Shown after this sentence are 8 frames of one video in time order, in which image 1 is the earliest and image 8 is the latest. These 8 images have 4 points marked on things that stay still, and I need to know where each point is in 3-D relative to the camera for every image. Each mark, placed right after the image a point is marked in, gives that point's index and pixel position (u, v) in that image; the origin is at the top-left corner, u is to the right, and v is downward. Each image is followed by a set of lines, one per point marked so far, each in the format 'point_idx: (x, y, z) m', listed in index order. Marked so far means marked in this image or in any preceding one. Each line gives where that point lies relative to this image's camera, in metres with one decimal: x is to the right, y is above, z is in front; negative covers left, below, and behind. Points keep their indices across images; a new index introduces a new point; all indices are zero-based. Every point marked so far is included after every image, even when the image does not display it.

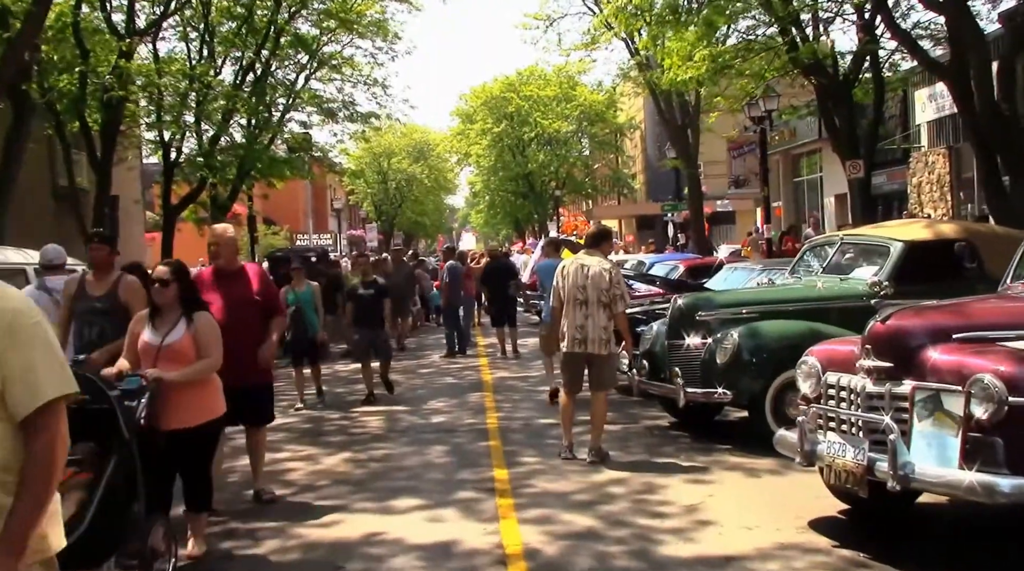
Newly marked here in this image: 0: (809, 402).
0: (+1.6, -0.6, +6.0) m
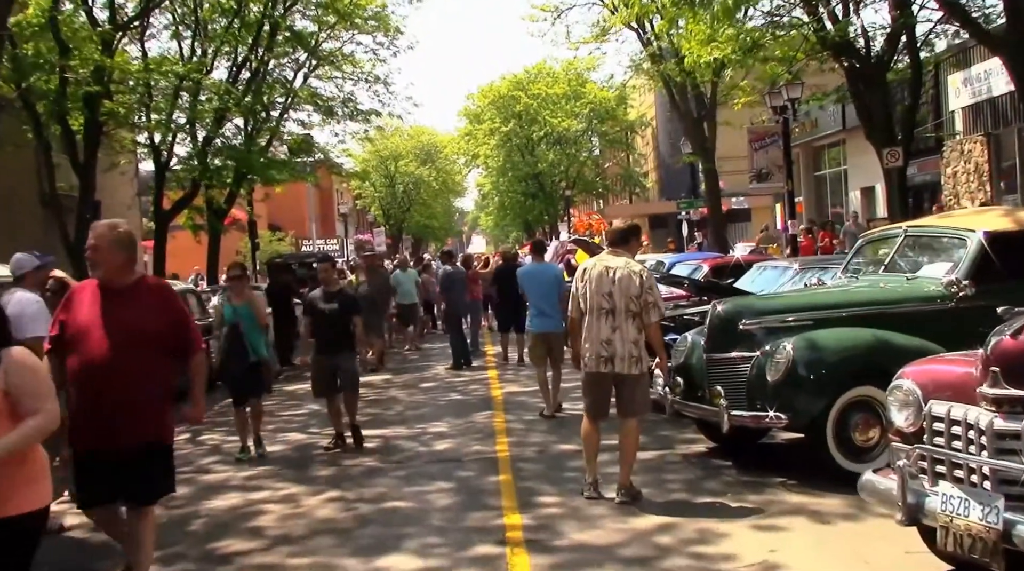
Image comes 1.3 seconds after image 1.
0: (+1.7, -0.6, +4.7) m
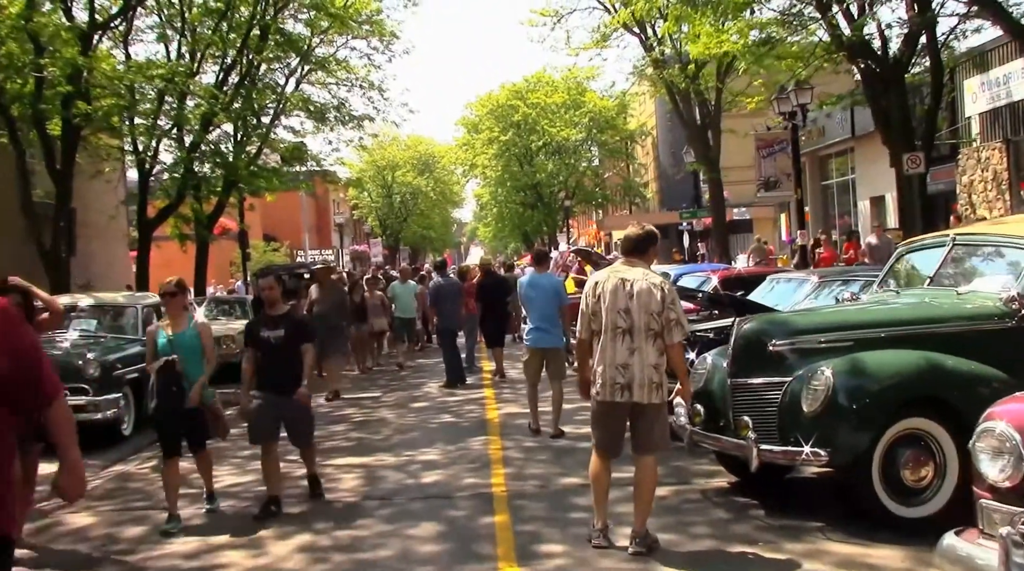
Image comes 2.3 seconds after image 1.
0: (+1.7, -0.7, +3.8) m
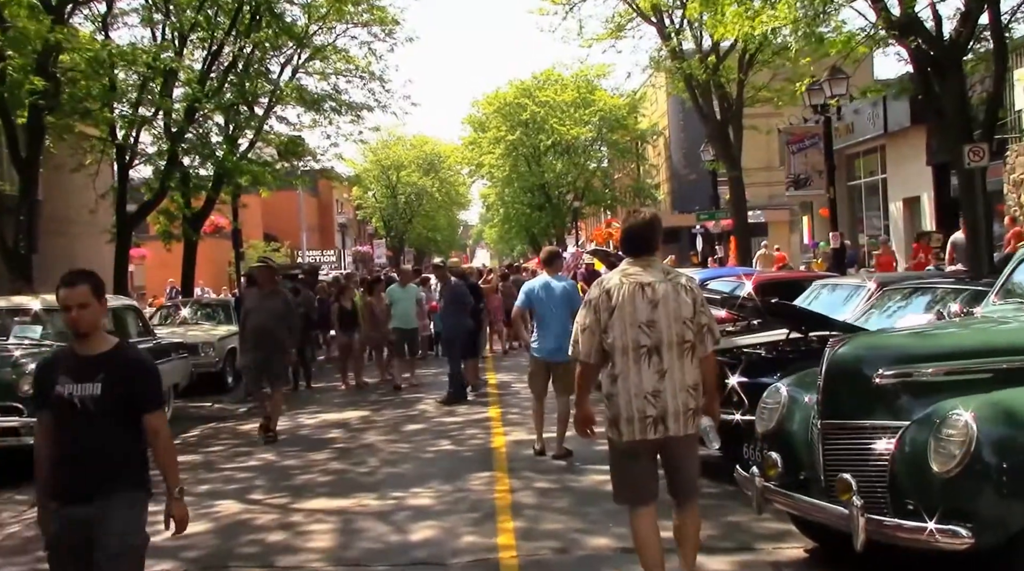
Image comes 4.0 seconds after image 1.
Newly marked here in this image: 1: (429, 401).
0: (+1.7, -0.7, +2.1) m
1: (-1.0, -1.4, +13.8) m
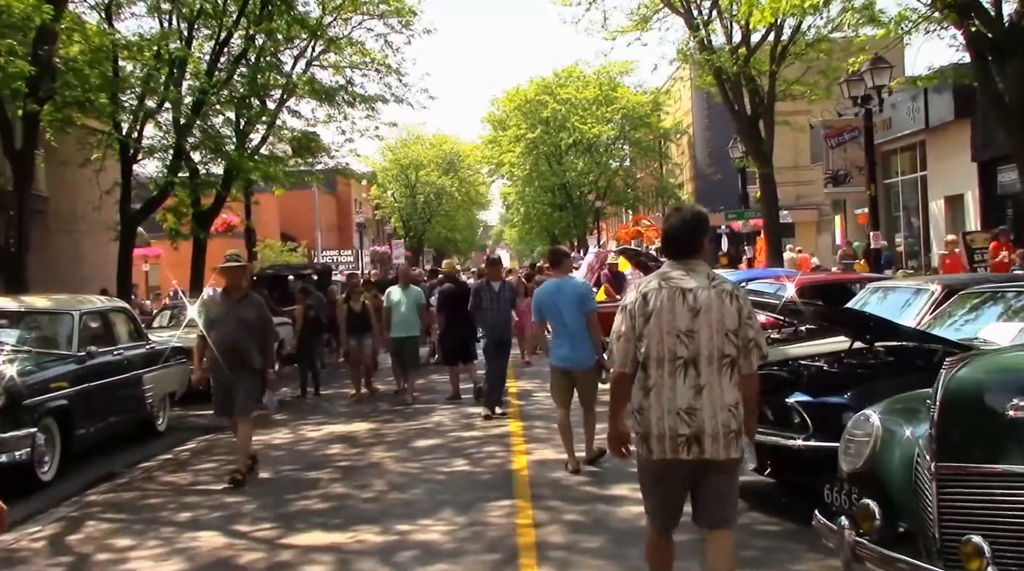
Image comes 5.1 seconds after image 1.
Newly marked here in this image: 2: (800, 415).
0: (+1.8, -0.8, +1.0) m
1: (-0.8, -1.5, +12.7) m
2: (+1.8, -0.8, +6.7) m
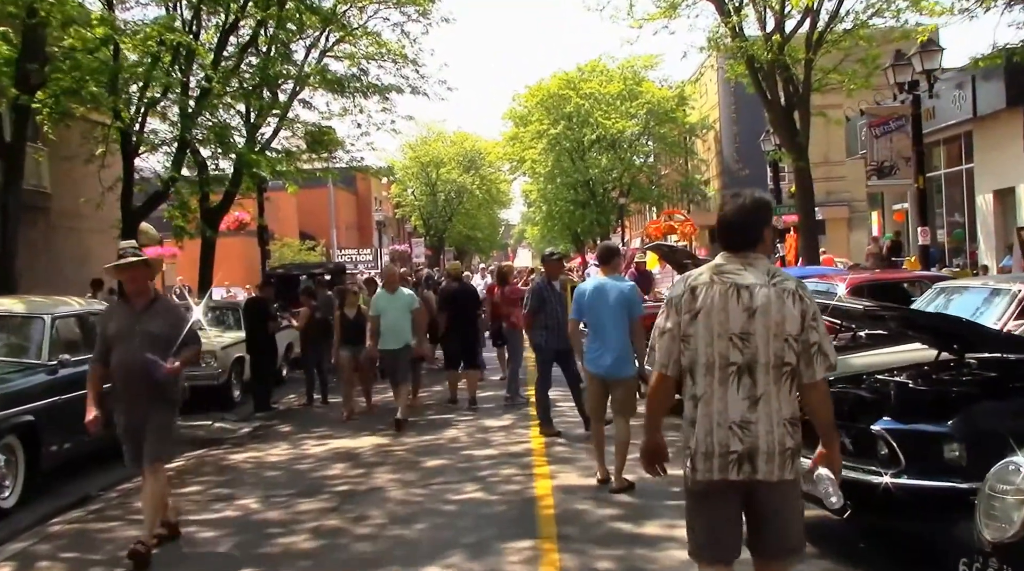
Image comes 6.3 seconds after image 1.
0: (+1.8, -0.8, -0.2) m
1: (-0.6, -1.5, +11.6) m
2: (+1.9, -0.8, +5.5) m
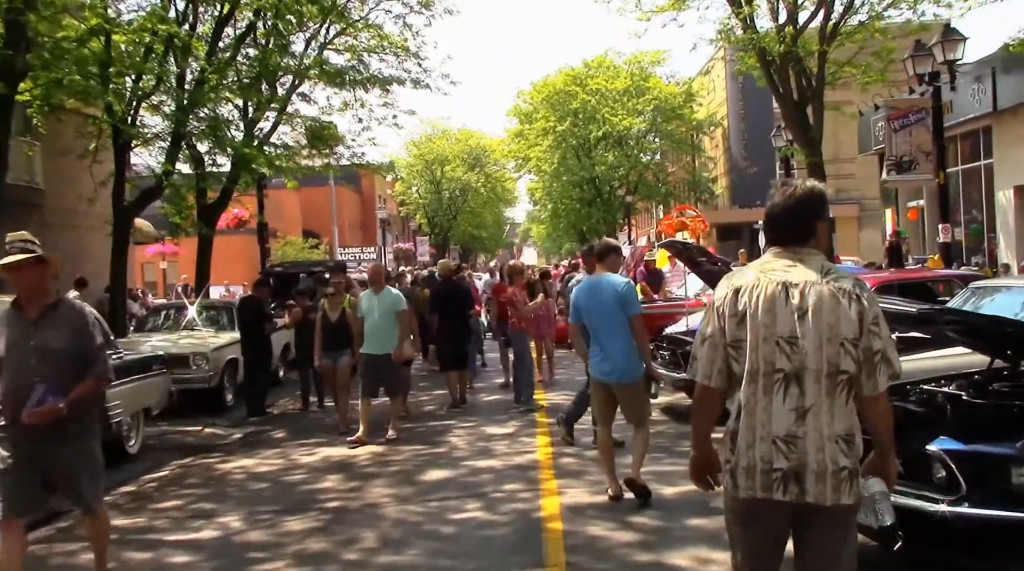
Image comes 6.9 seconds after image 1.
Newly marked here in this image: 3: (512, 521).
0: (+1.8, -0.8, -0.9) m
1: (-0.5, -1.4, +10.9) m
2: (+1.9, -0.8, +4.8) m
3: (0.0, -1.5, +6.9) m
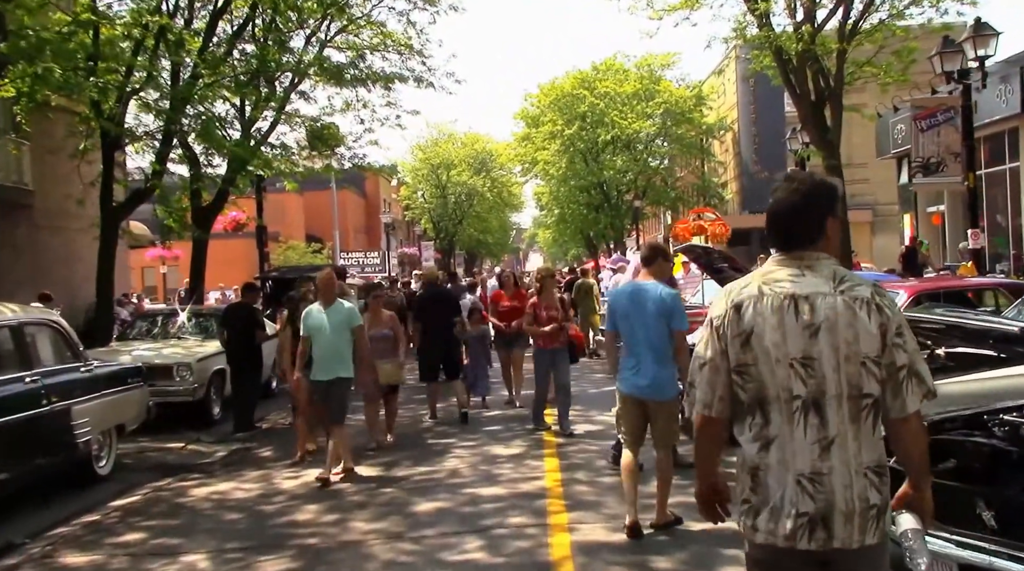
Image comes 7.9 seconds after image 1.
0: (+1.7, -0.8, -1.8) m
1: (-0.5, -1.5, +10.0) m
2: (+1.9, -0.8, +3.9) m
3: (0.0, -1.5, +6.0) m
